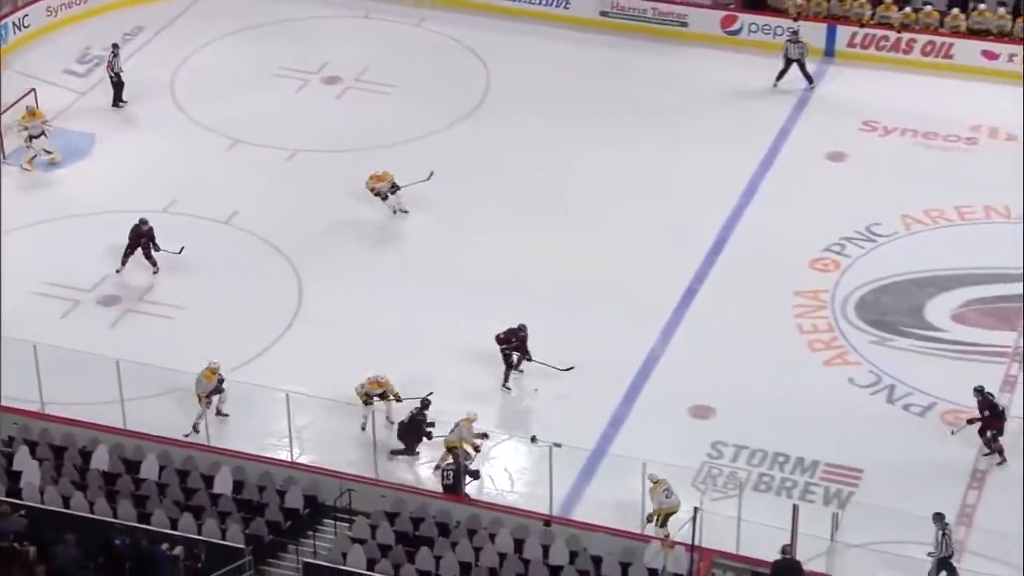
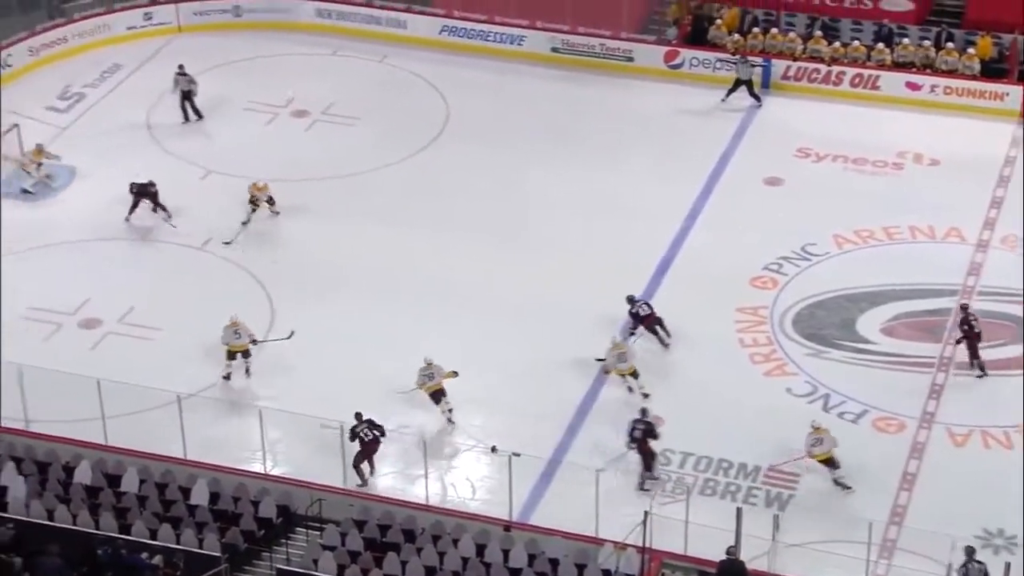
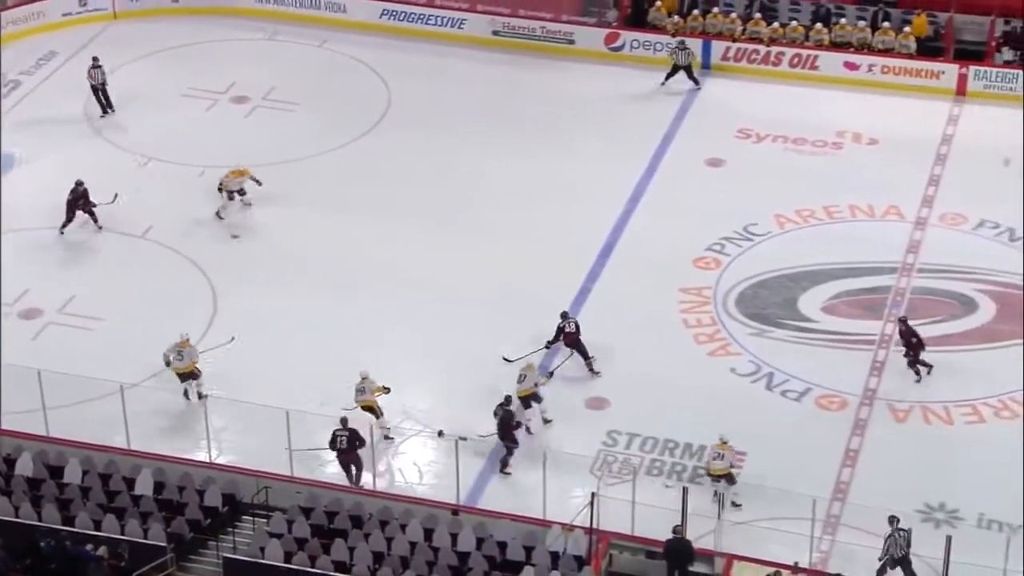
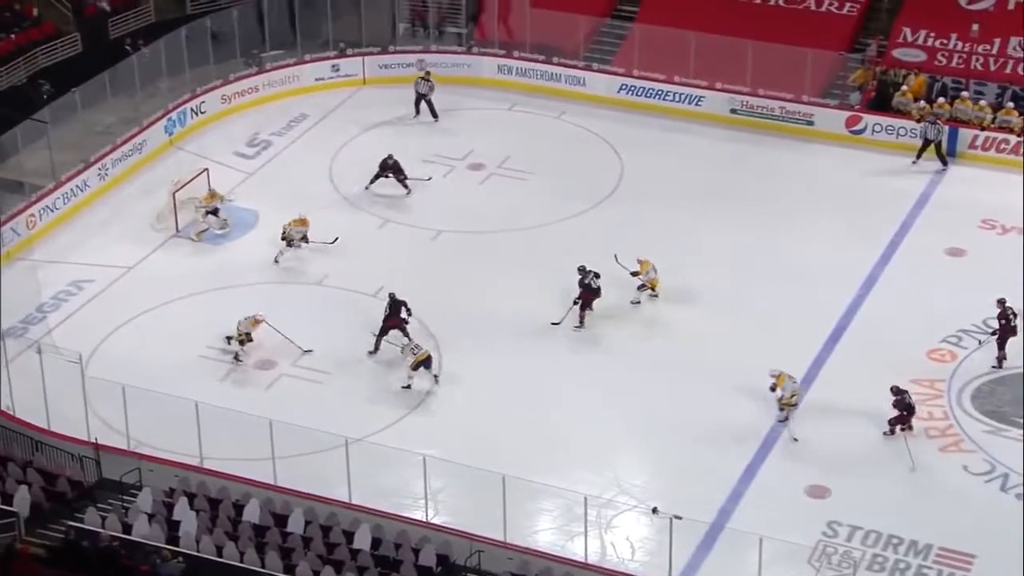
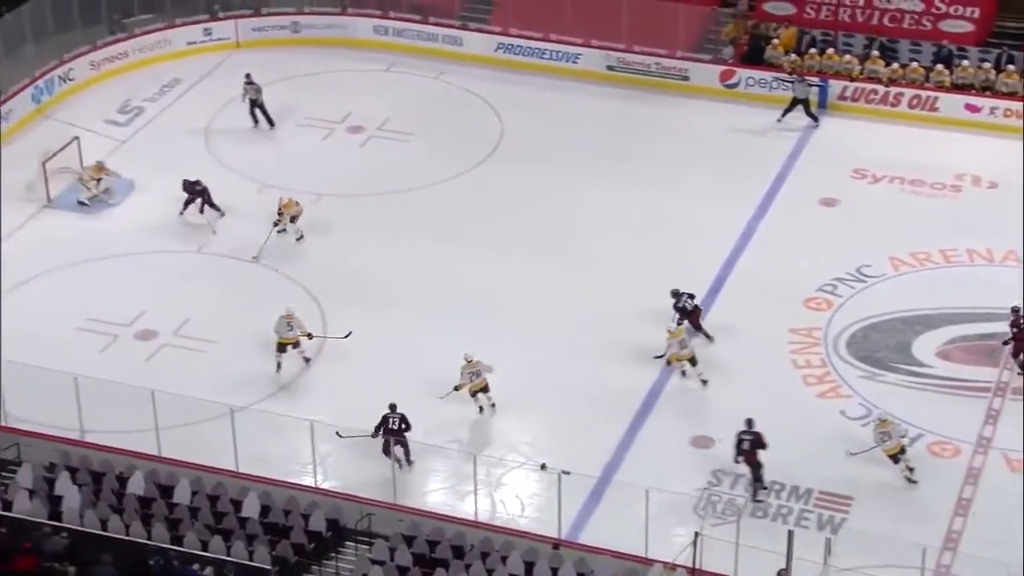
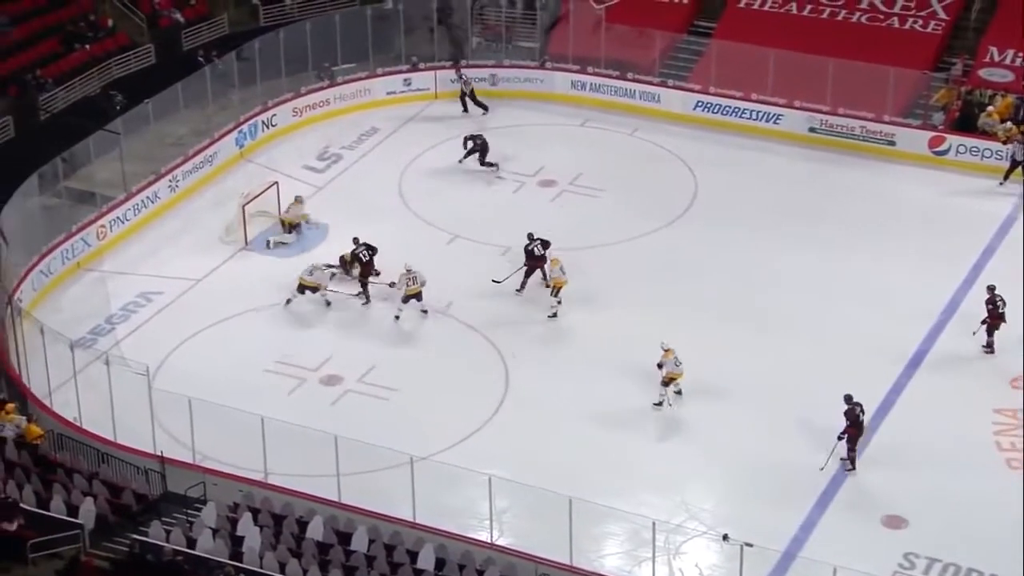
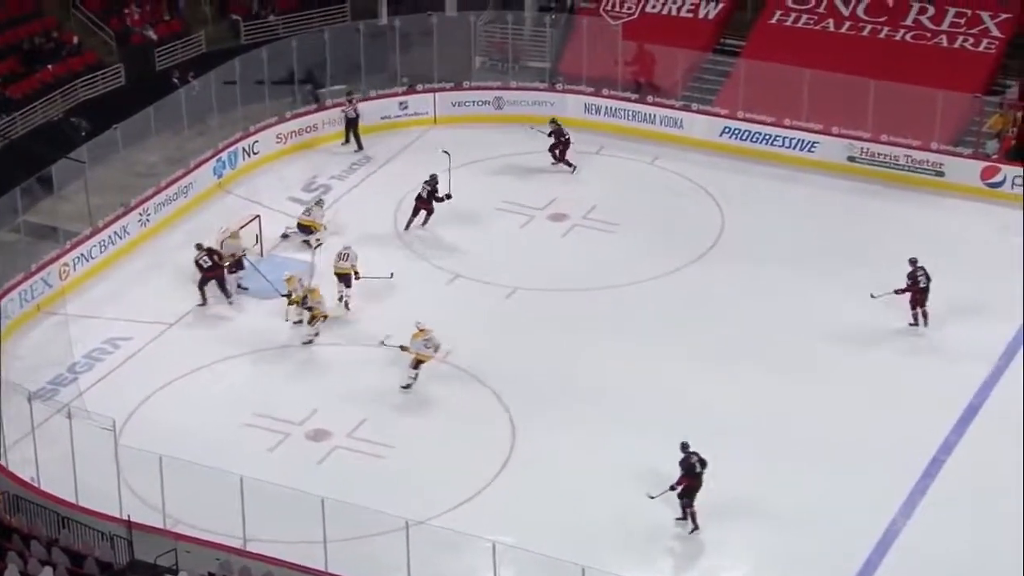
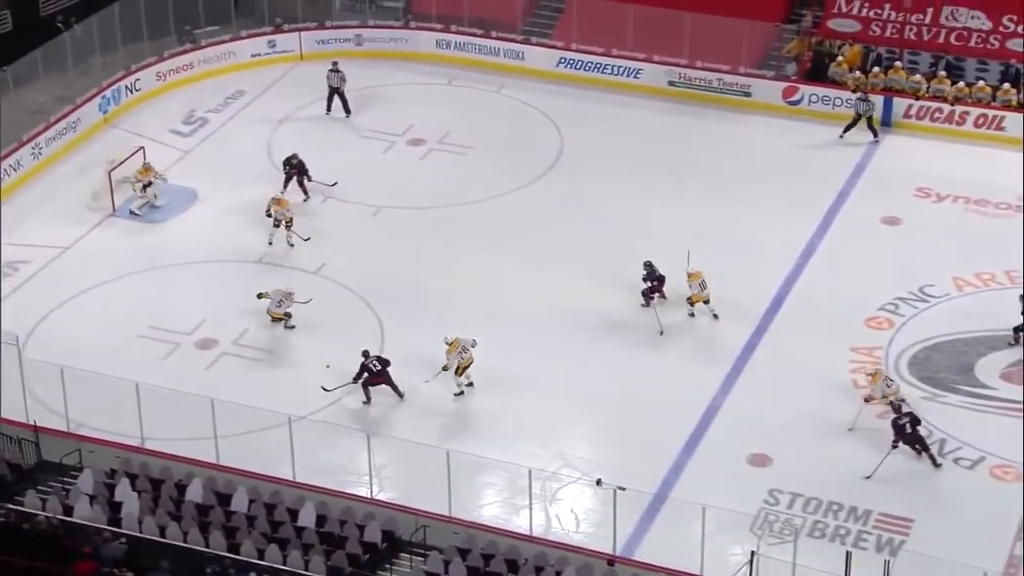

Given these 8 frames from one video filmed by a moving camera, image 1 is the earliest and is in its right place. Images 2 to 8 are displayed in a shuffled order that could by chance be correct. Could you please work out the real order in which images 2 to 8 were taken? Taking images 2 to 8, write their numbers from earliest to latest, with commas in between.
3, 2, 5, 8, 4, 6, 7
